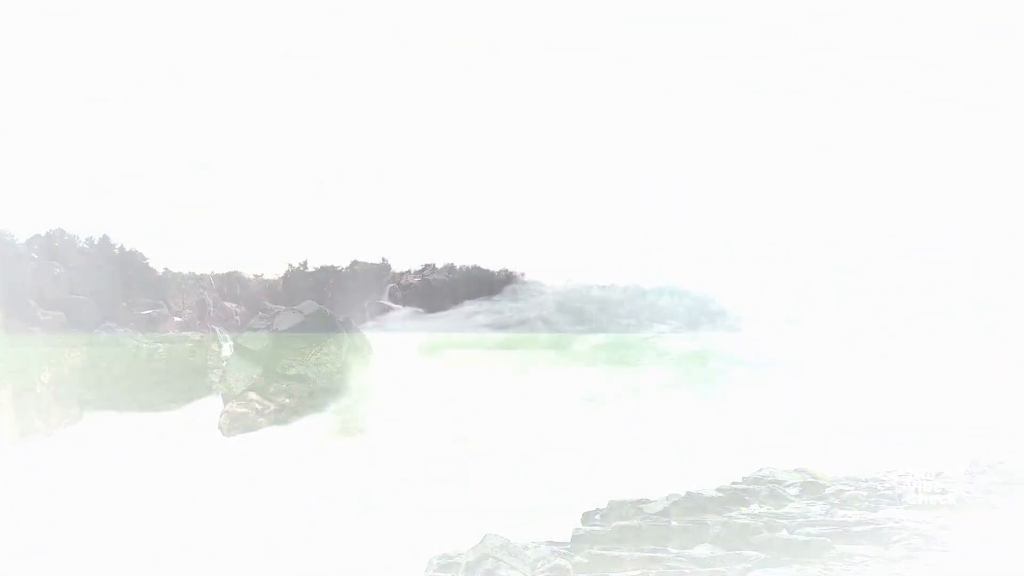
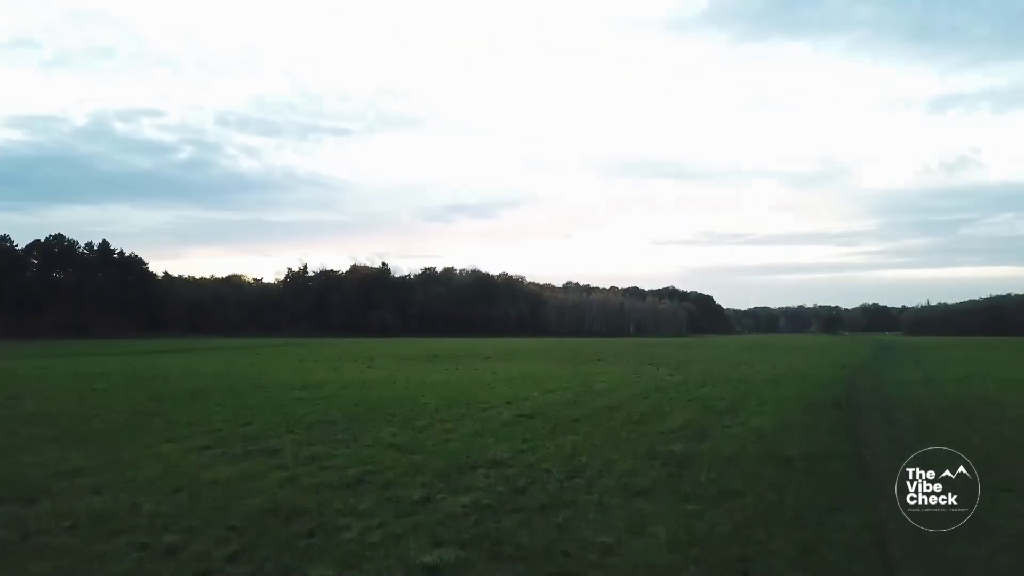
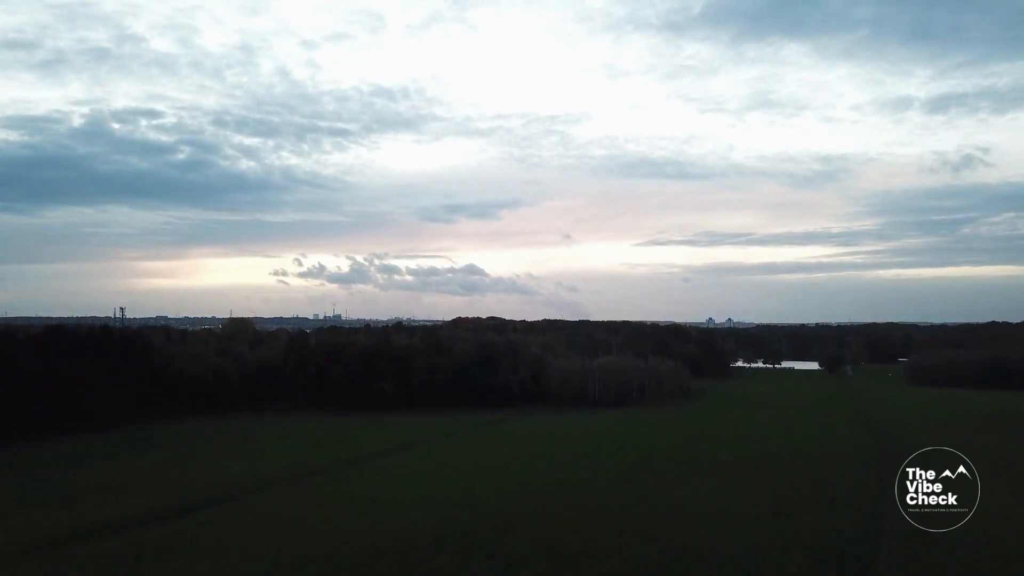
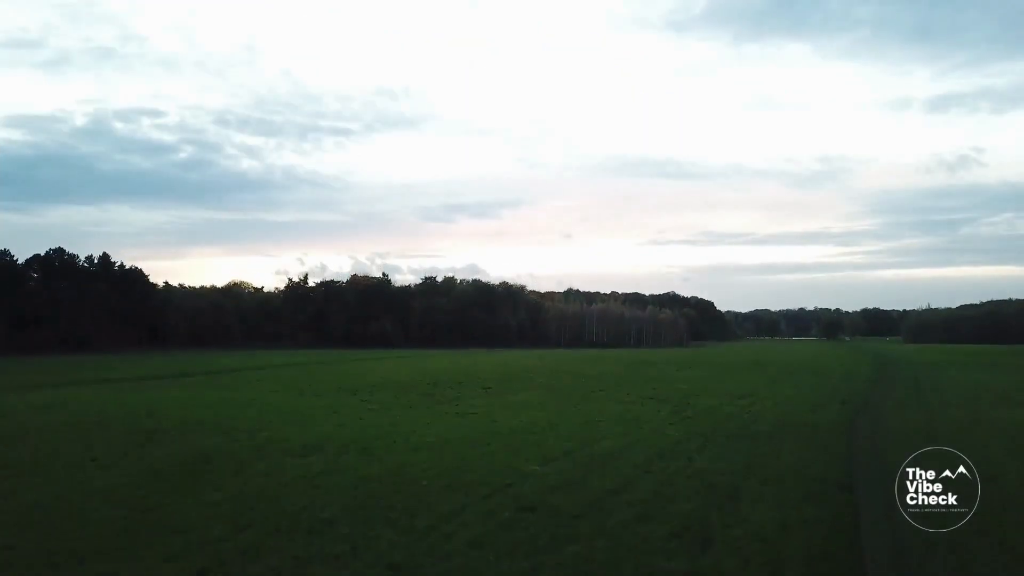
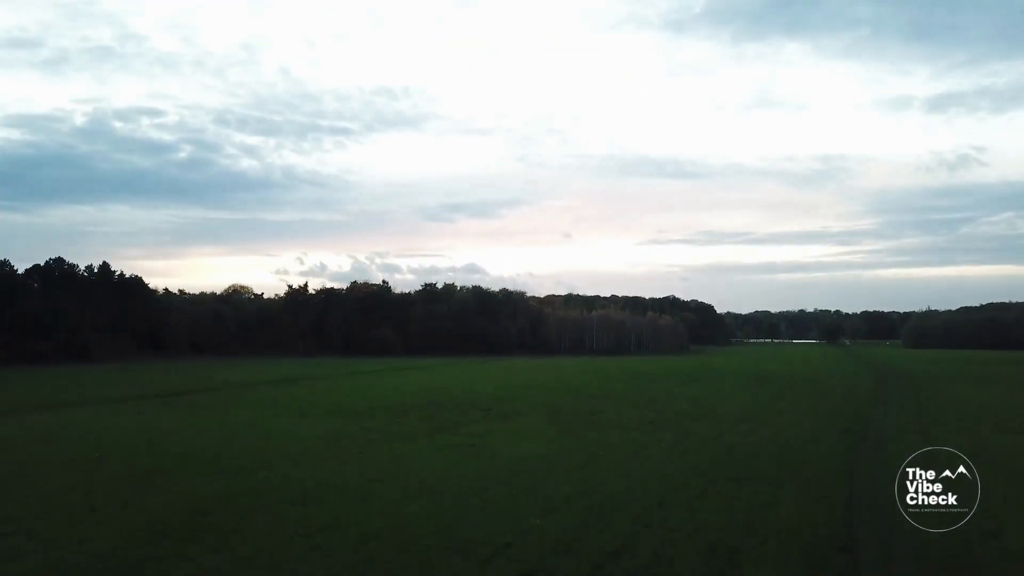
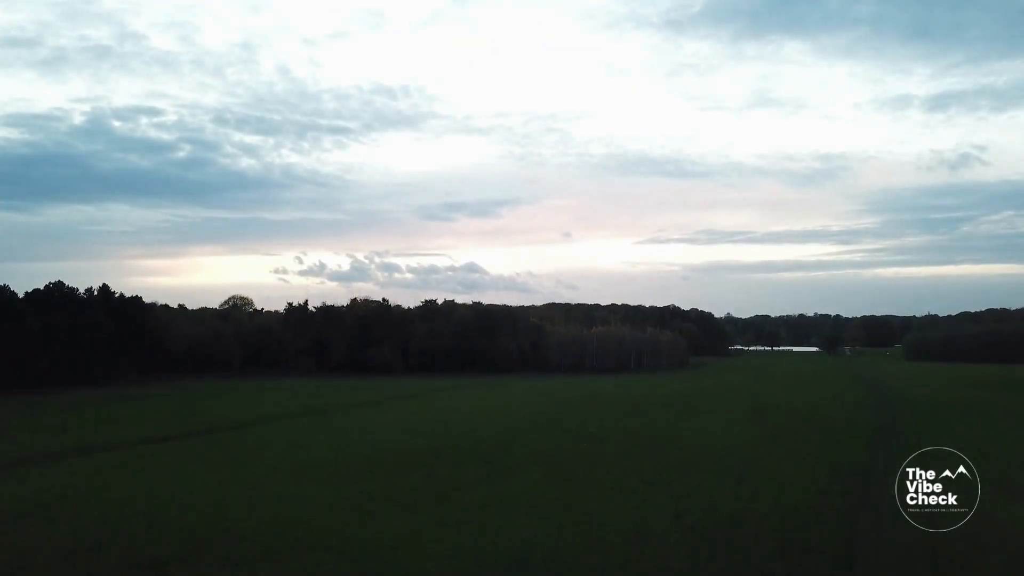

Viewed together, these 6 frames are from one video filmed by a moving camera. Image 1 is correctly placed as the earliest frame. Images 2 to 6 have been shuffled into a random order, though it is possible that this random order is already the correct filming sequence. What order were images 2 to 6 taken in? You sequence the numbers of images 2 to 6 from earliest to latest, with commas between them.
2, 4, 5, 6, 3
